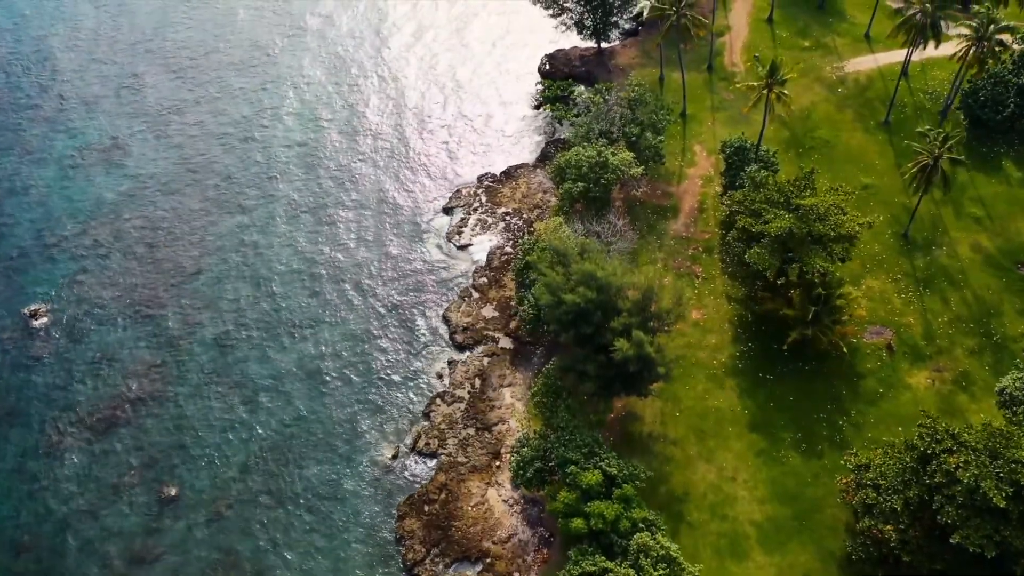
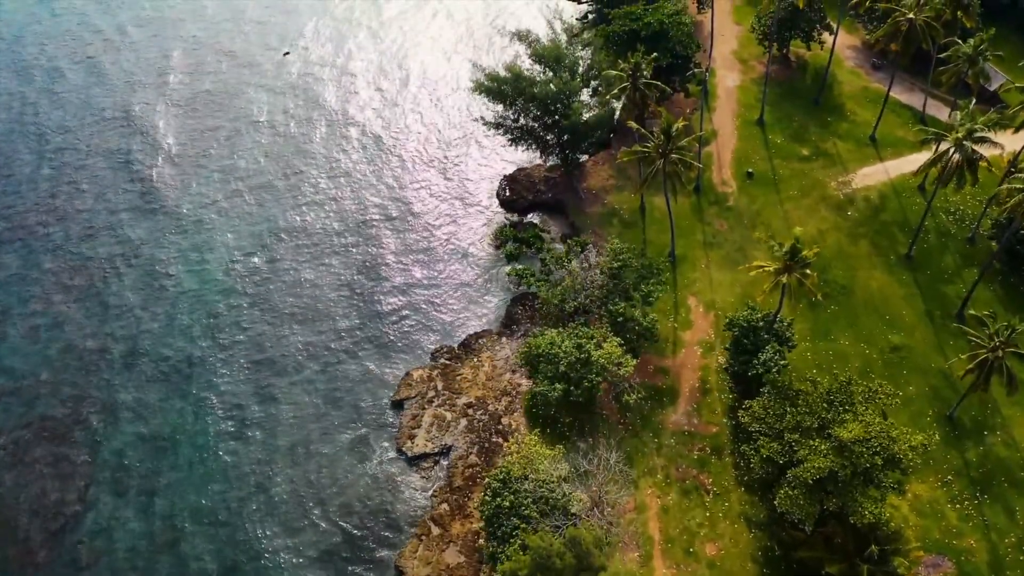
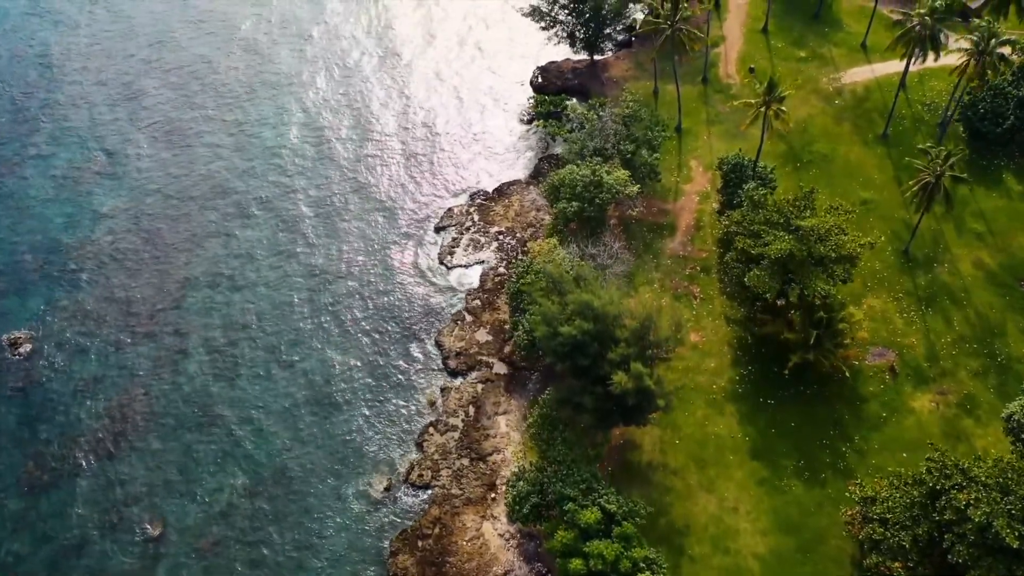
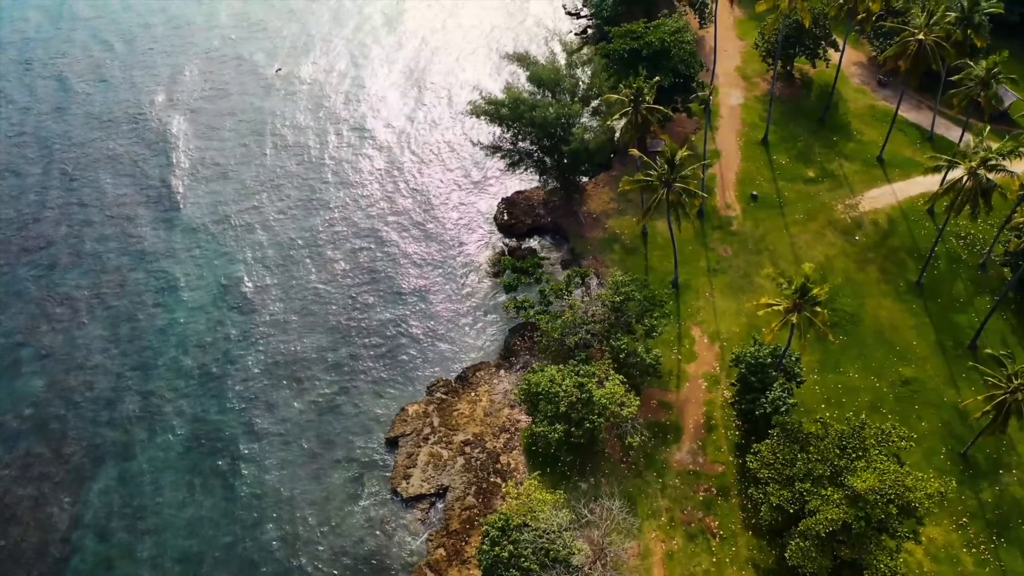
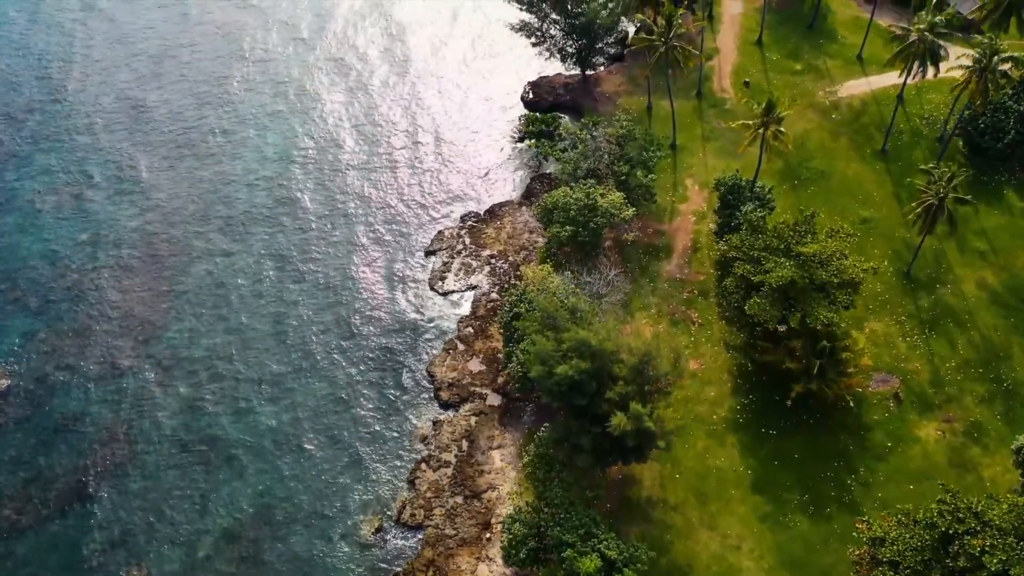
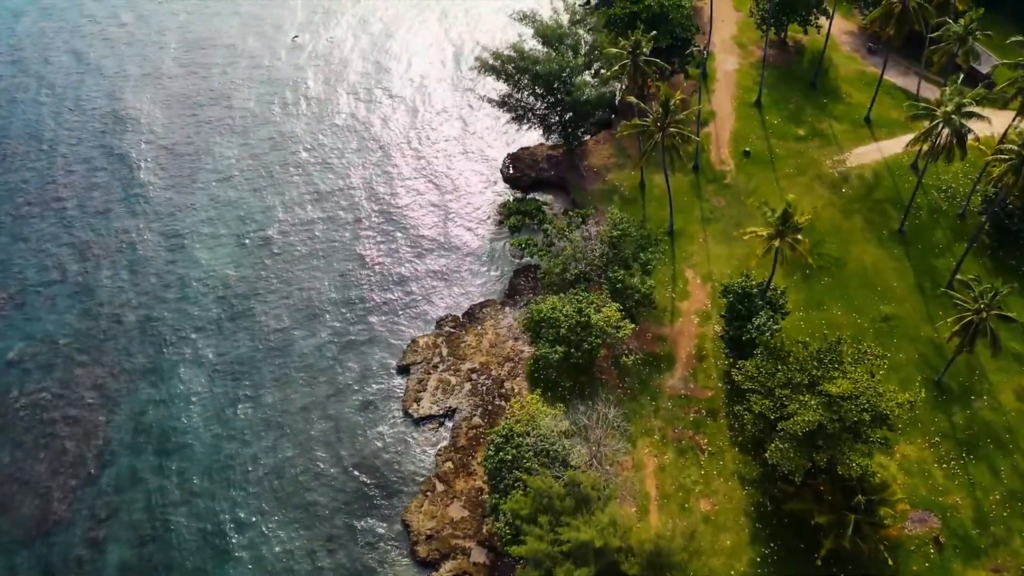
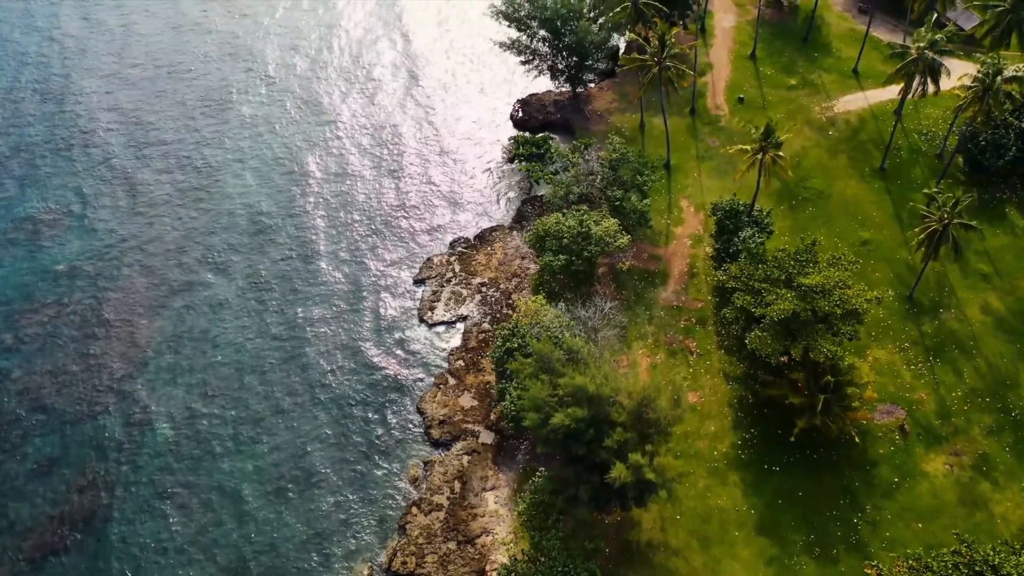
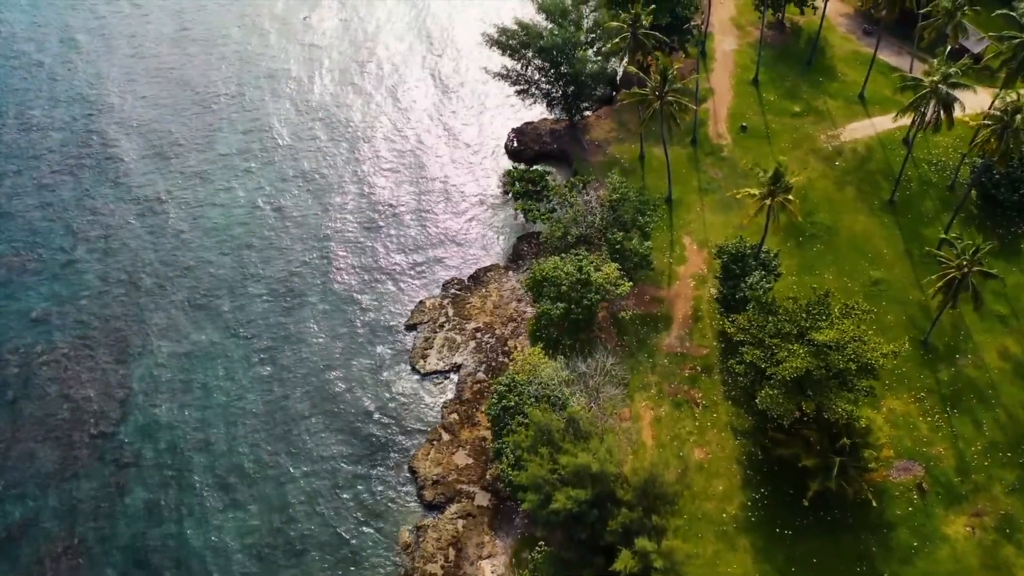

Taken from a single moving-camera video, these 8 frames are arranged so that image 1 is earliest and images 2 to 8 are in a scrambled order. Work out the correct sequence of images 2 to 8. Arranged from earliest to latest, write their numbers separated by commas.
3, 5, 7, 8, 6, 2, 4
